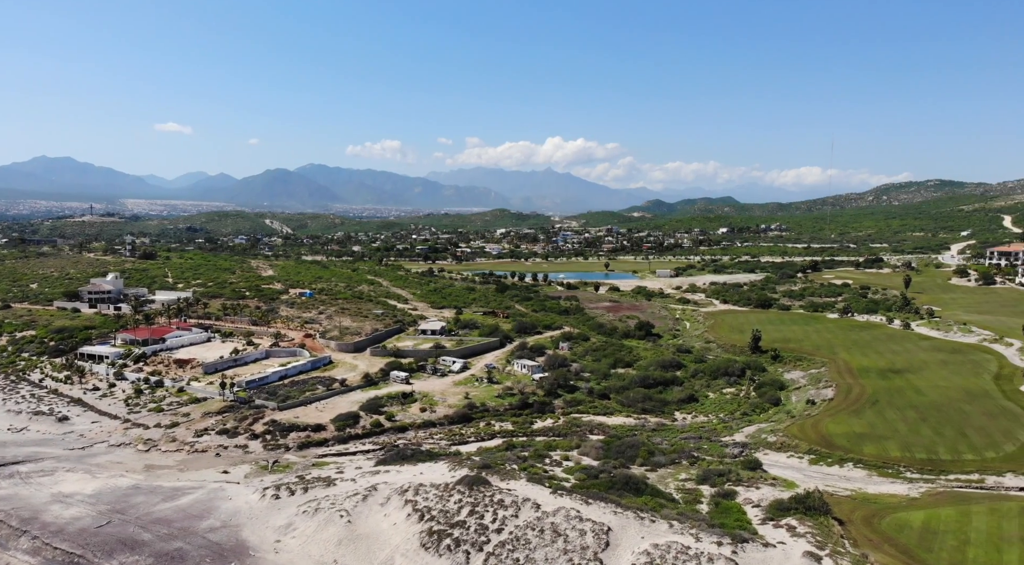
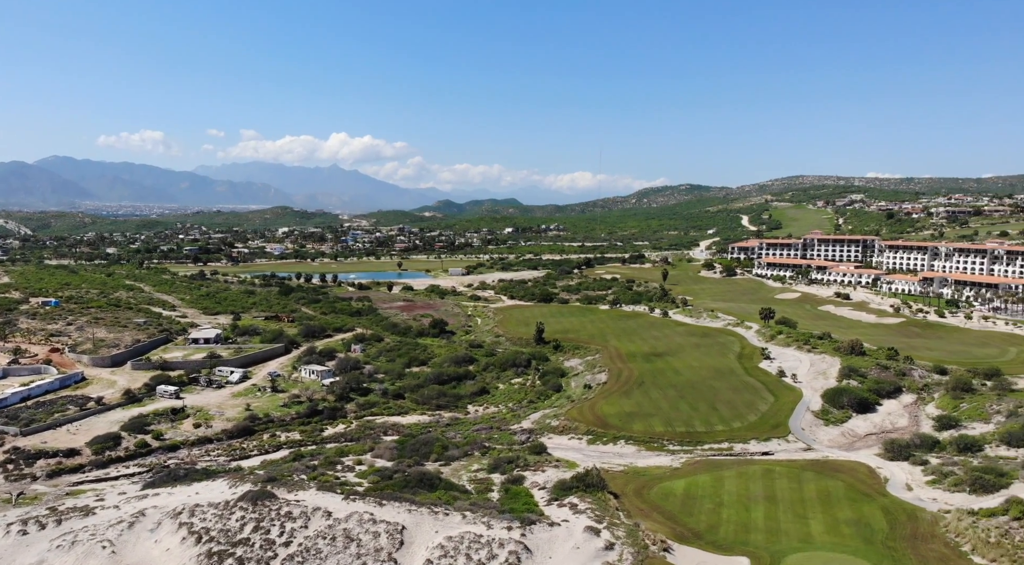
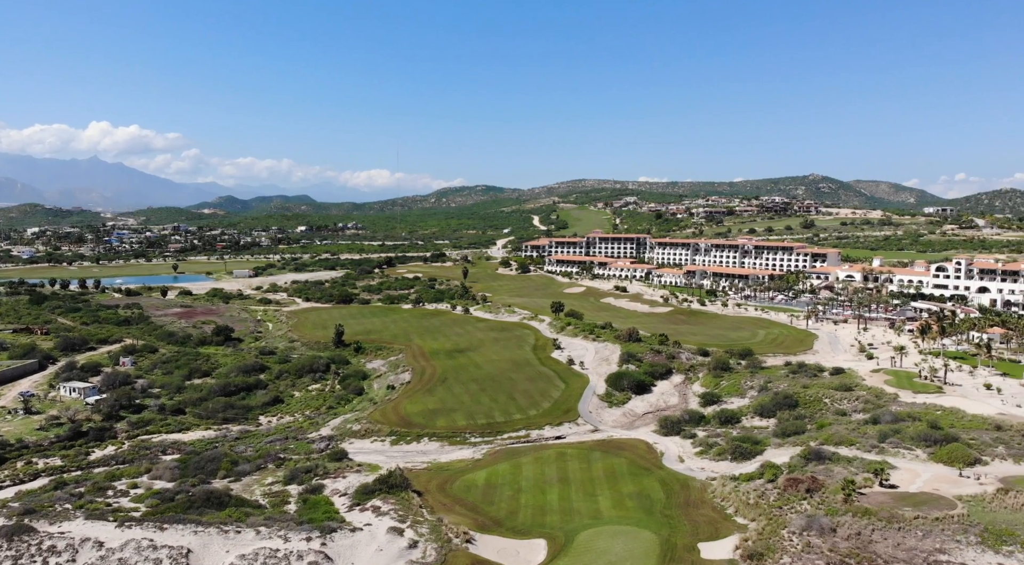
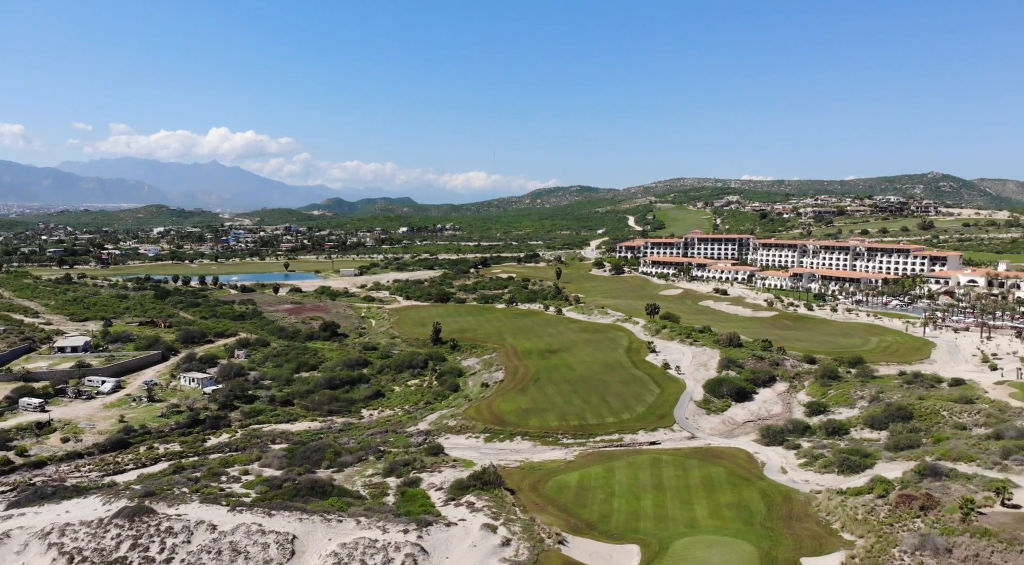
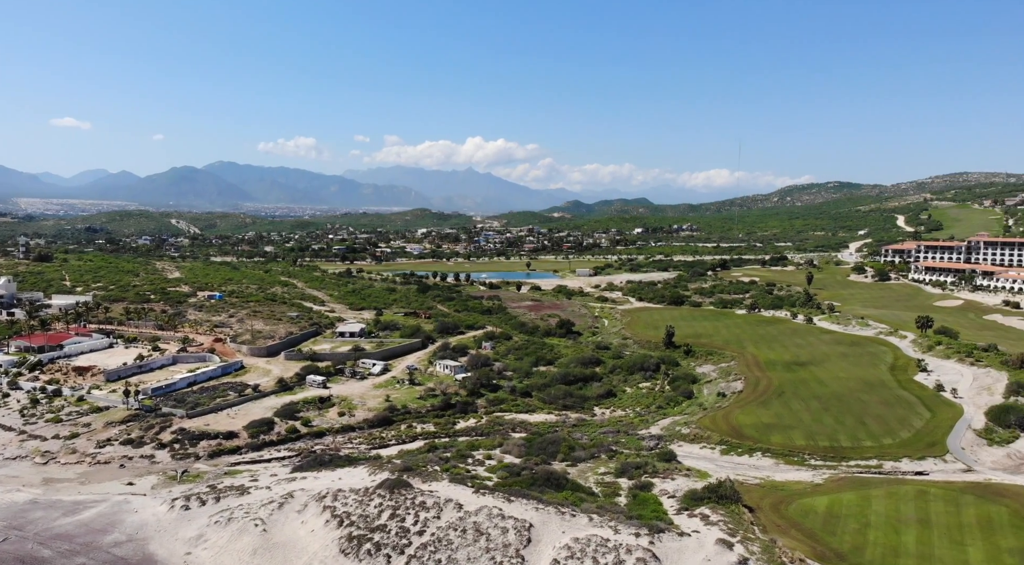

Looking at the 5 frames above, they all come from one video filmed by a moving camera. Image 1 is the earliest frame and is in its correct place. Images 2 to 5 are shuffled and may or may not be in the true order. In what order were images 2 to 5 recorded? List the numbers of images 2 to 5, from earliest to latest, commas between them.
5, 2, 4, 3
